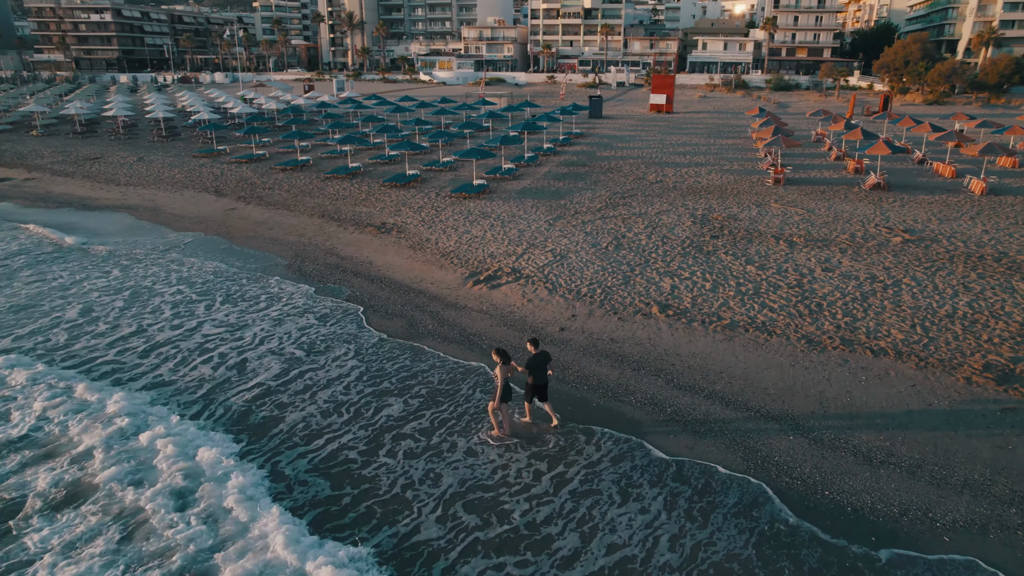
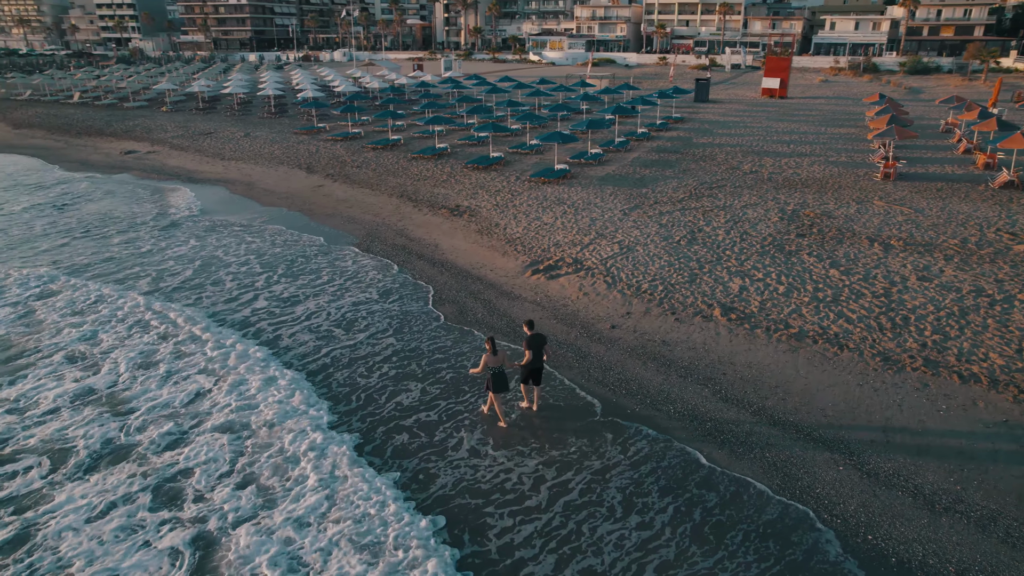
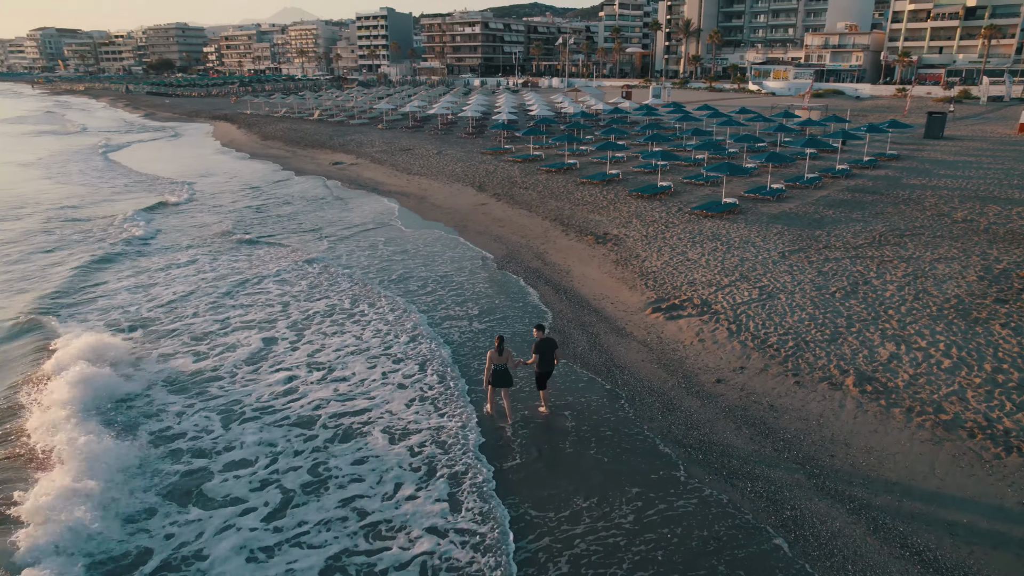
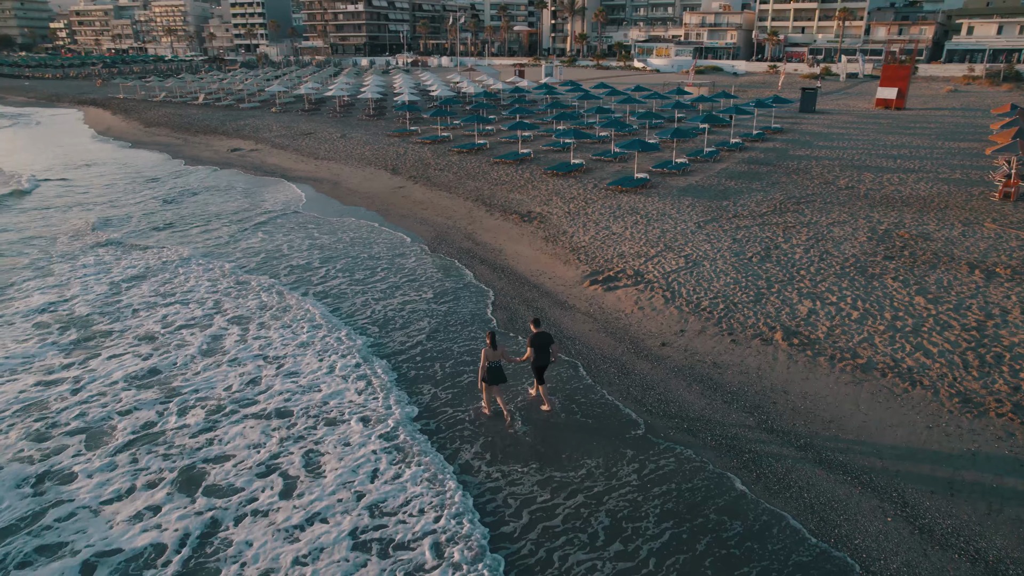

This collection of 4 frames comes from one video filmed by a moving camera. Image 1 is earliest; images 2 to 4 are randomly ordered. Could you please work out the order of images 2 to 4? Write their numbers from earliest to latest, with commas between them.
2, 4, 3
